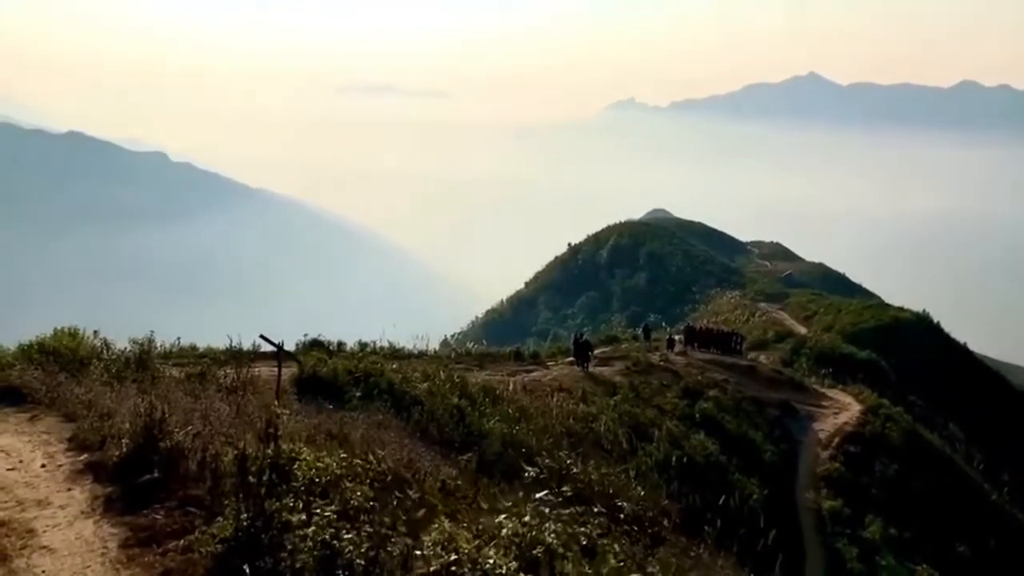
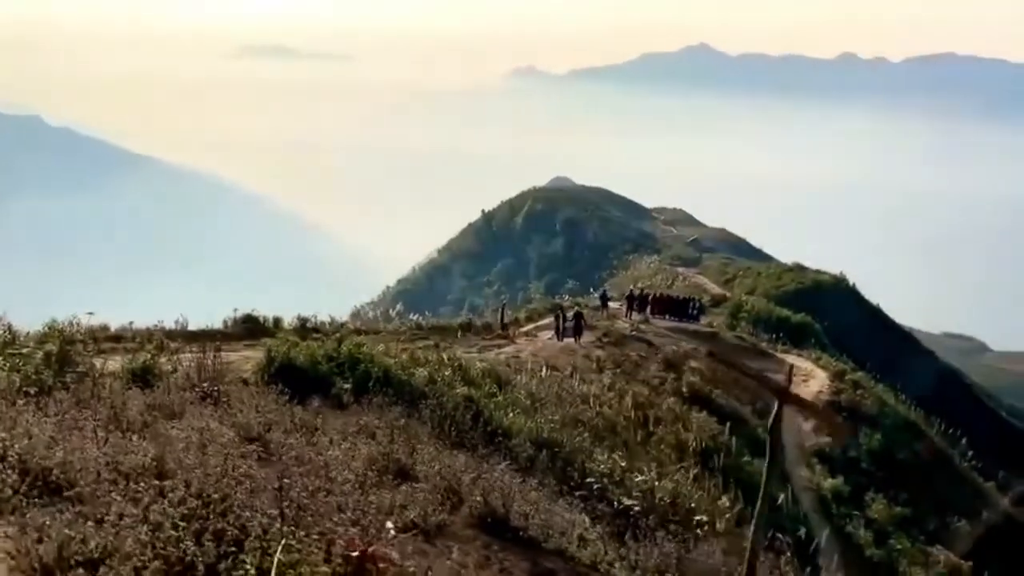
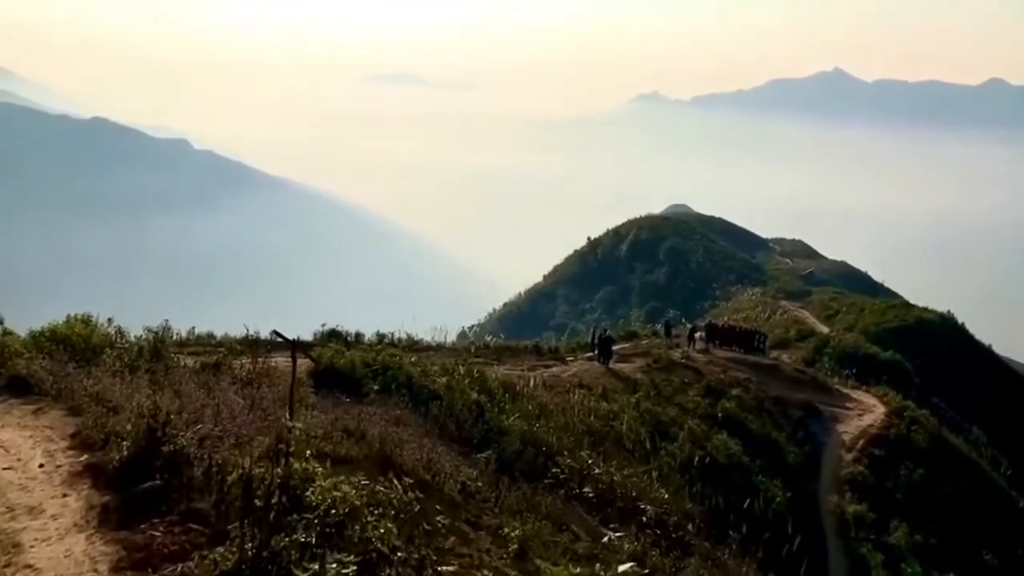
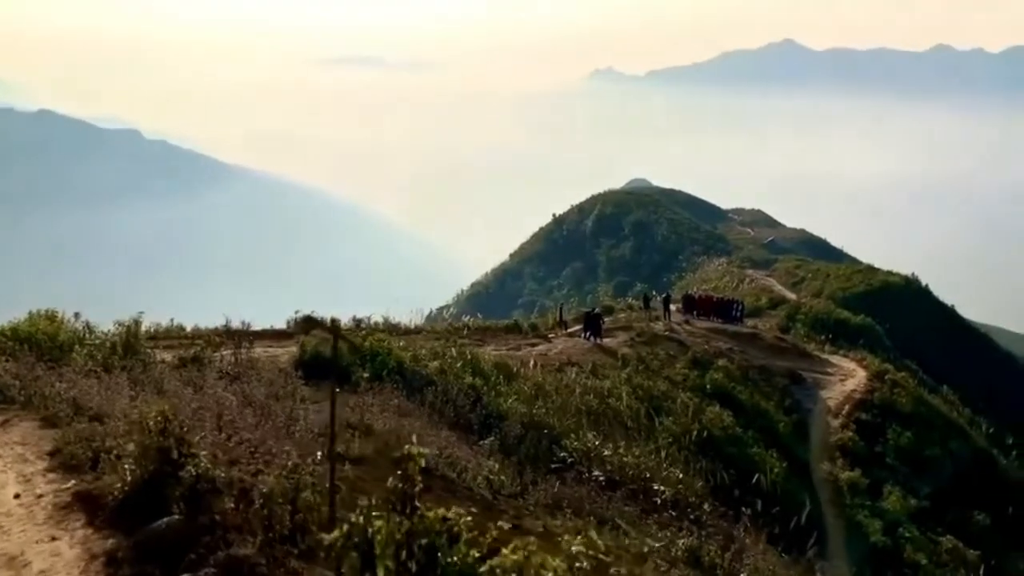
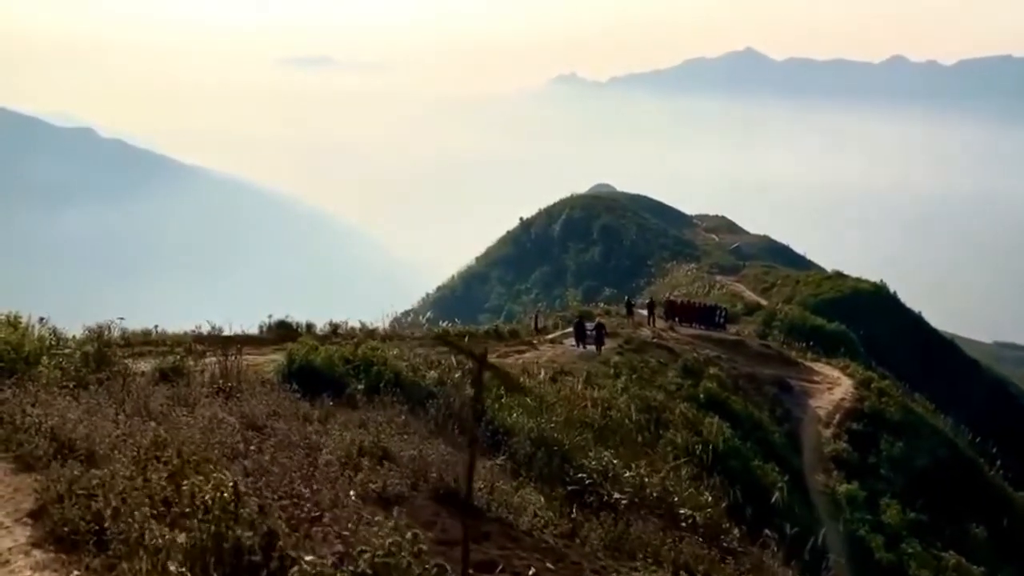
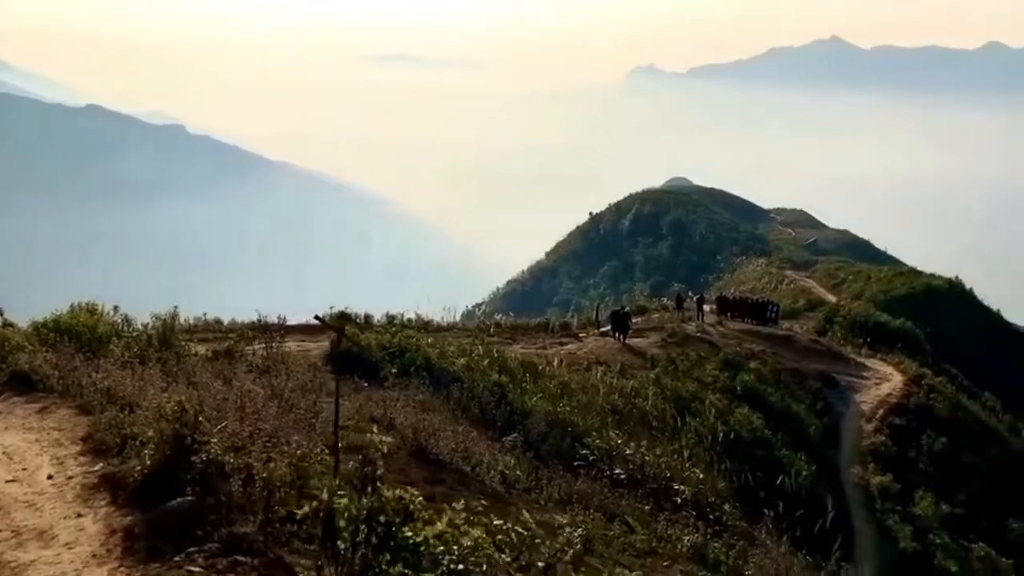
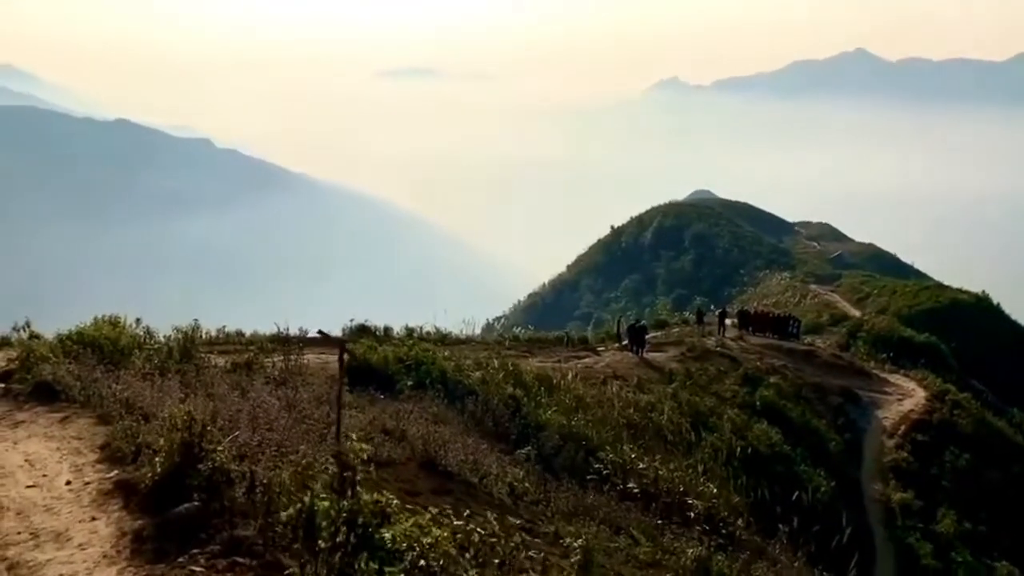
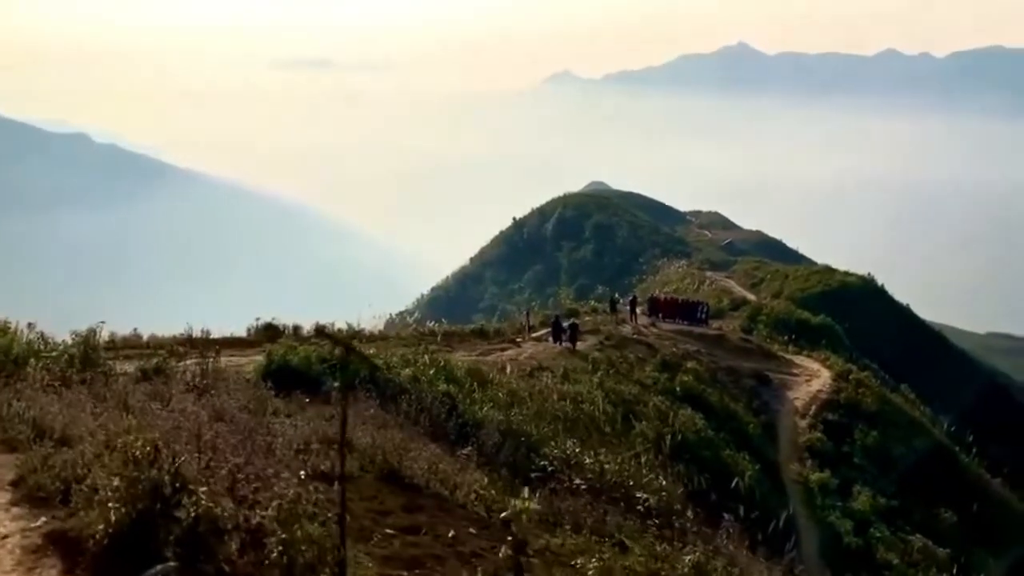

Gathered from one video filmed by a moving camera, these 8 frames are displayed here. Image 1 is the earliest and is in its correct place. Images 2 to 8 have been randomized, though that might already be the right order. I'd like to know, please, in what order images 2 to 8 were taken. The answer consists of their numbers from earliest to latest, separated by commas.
3, 7, 6, 4, 8, 5, 2
